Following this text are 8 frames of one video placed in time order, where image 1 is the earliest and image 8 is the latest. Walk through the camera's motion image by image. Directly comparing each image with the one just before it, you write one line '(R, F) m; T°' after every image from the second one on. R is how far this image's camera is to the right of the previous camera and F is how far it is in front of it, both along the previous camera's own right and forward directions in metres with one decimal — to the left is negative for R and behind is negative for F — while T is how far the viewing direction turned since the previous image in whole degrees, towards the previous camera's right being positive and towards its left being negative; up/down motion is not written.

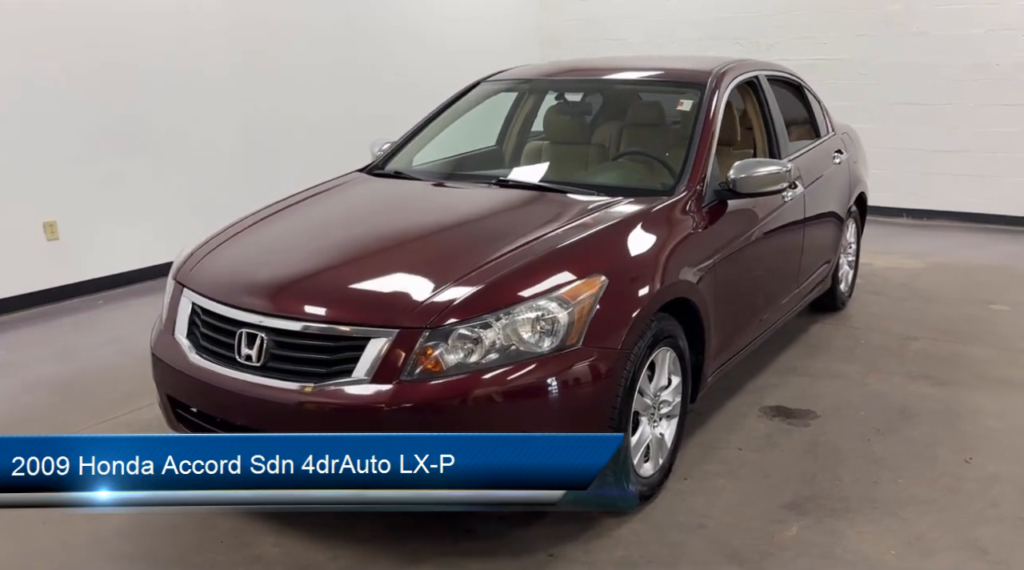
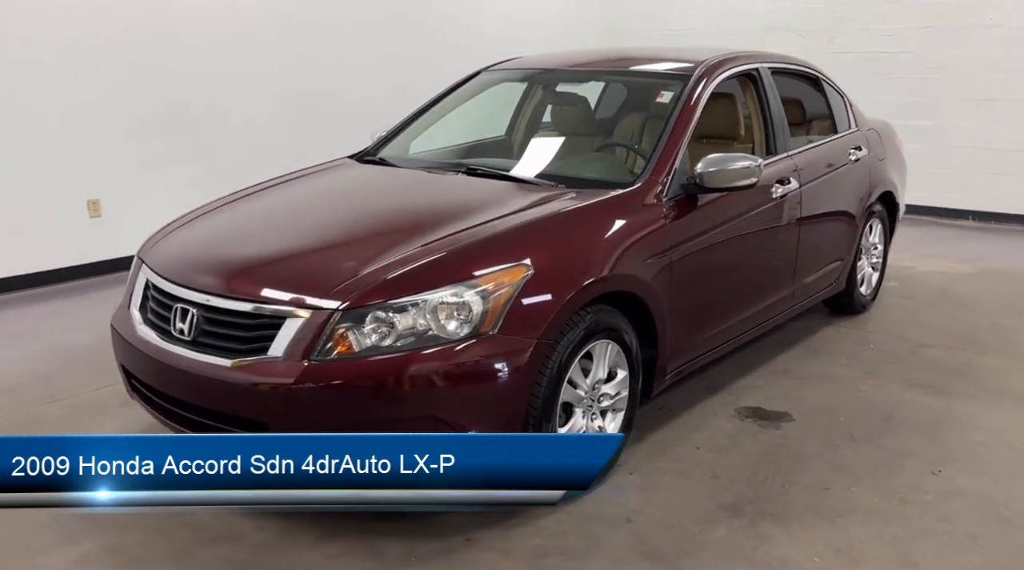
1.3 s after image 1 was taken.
(+0.5, 0.0) m; -6°
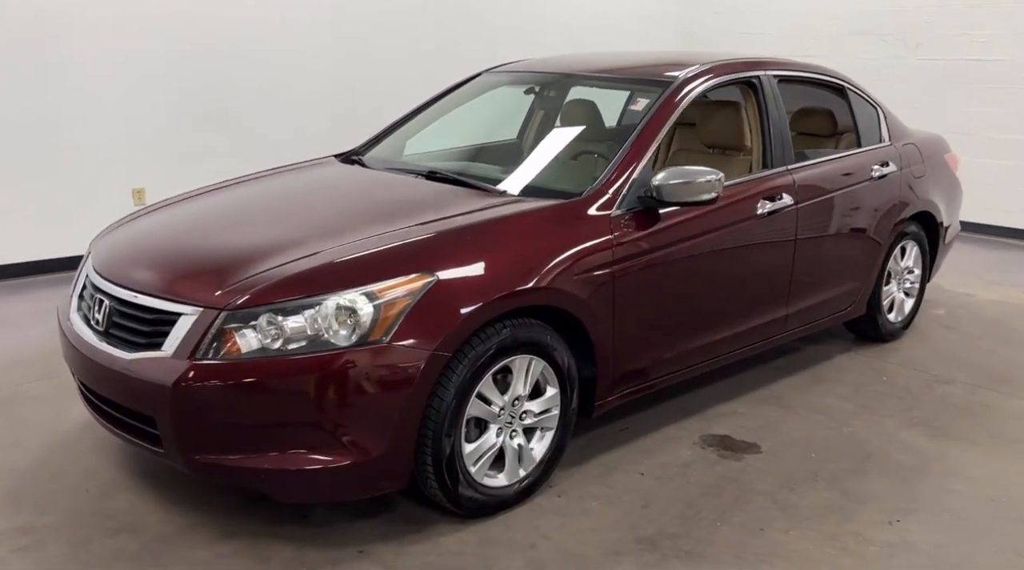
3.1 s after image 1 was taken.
(+0.6, +0.1) m; -7°
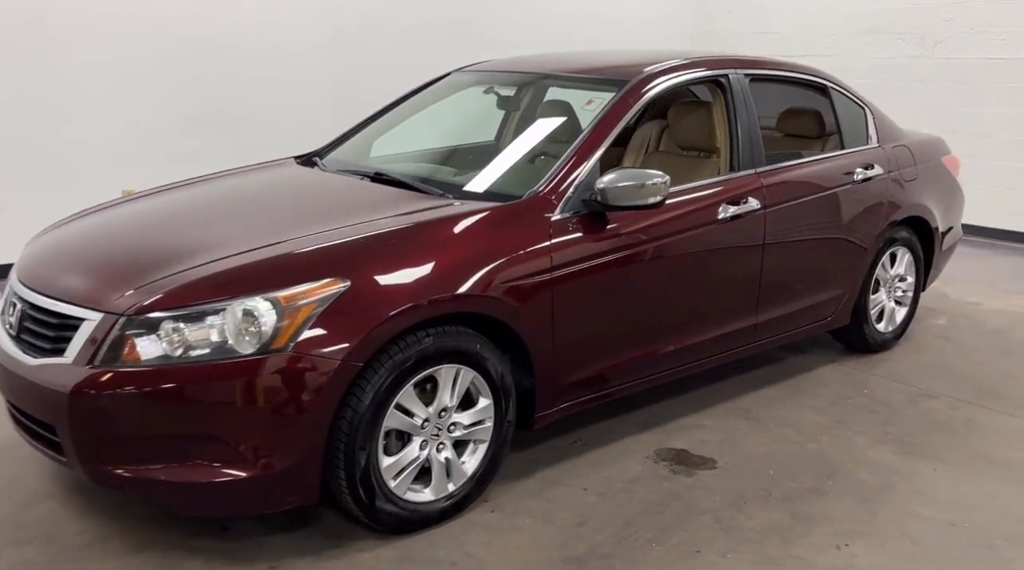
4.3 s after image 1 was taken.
(+0.3, +0.1) m; -3°
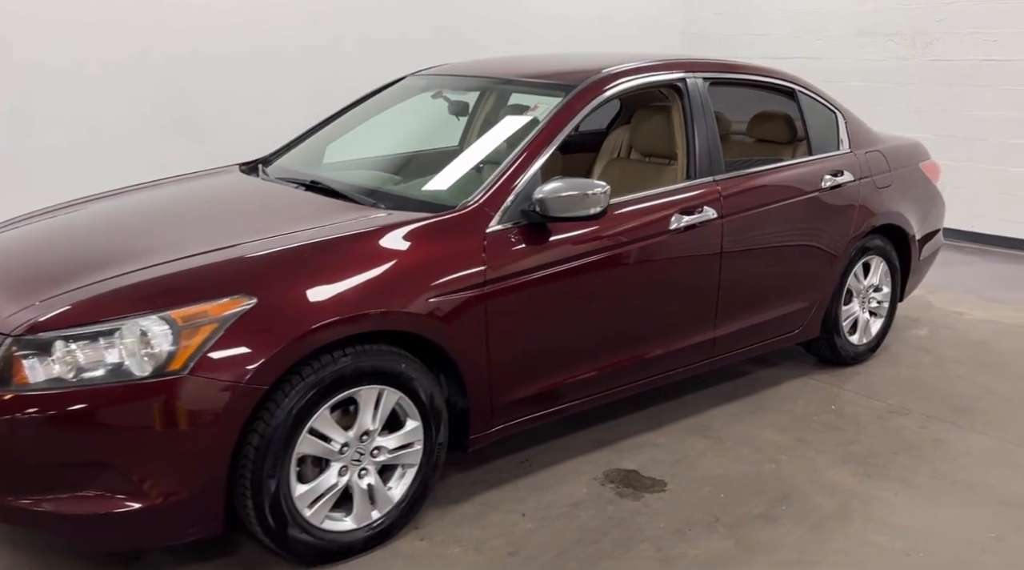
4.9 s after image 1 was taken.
(+0.2, +0.1) m; -1°
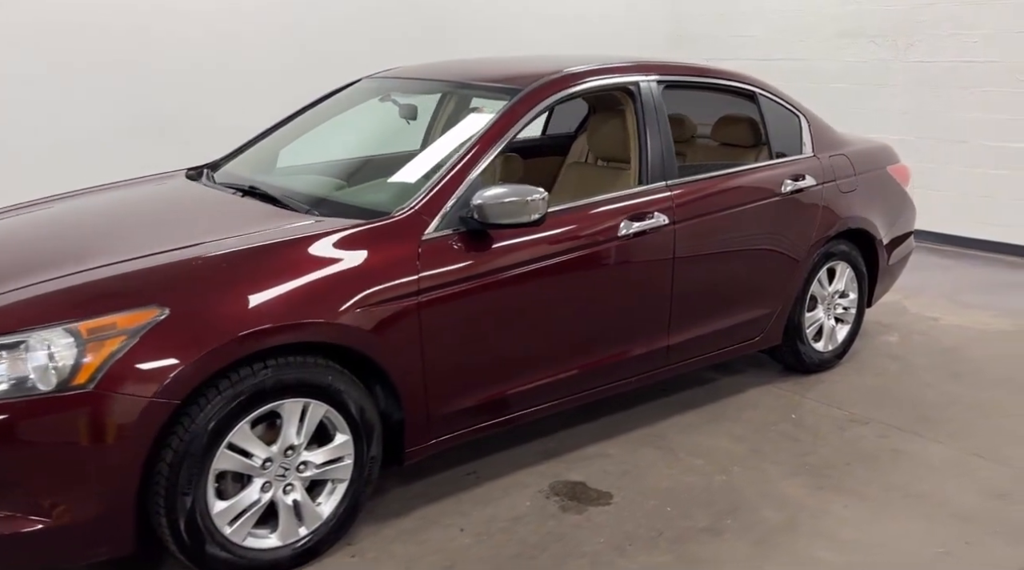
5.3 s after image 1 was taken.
(+0.2, +0.1) m; 0°
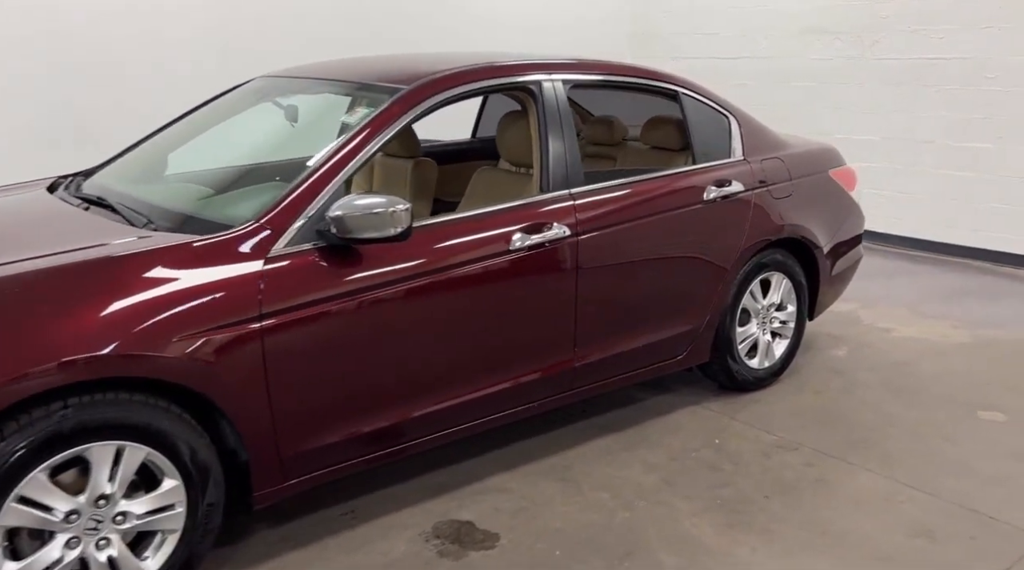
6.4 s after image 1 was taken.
(+0.3, +0.3) m; 0°
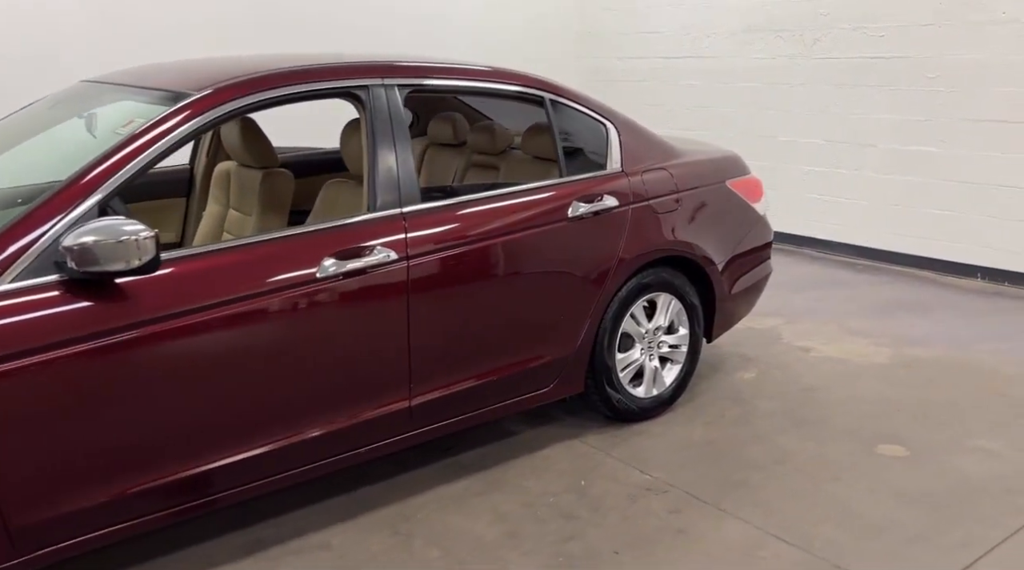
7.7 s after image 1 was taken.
(+0.5, +0.3) m; +1°
